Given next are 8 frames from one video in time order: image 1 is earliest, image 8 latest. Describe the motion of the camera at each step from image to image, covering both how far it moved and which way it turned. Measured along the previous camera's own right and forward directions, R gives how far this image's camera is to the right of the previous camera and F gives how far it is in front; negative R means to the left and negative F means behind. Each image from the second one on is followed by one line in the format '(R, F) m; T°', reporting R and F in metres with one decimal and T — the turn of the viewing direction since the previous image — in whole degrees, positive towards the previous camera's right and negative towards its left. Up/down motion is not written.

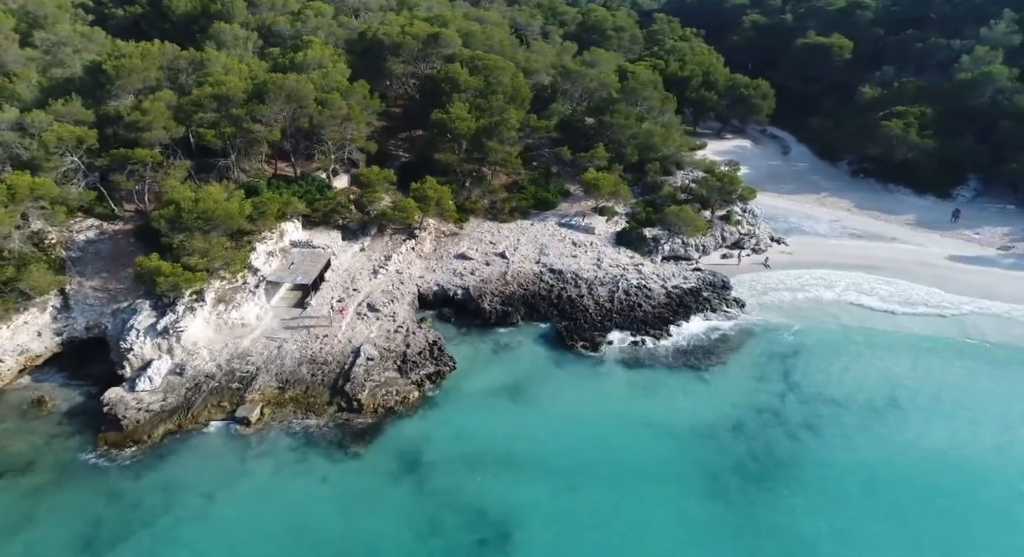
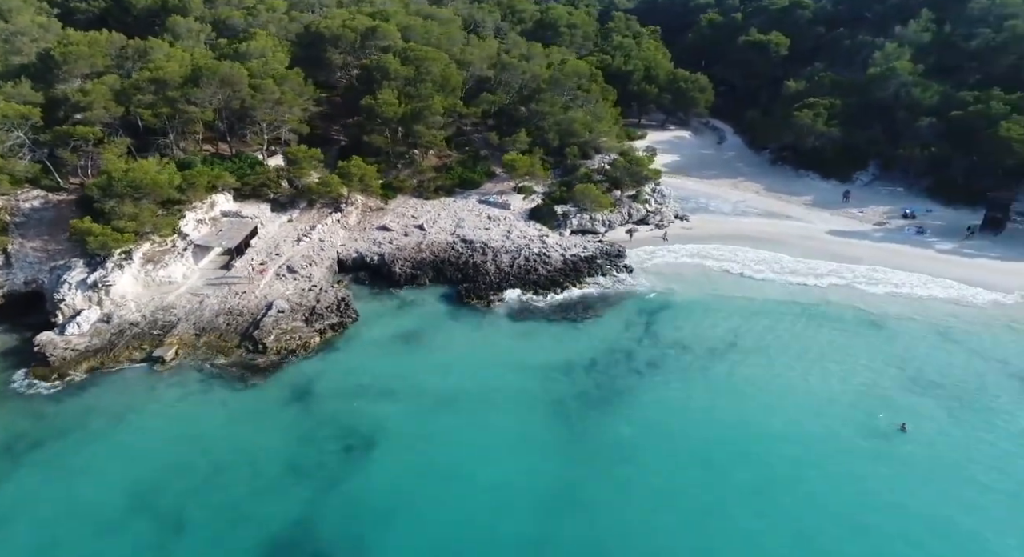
(+5.2, -4.5) m; +1°
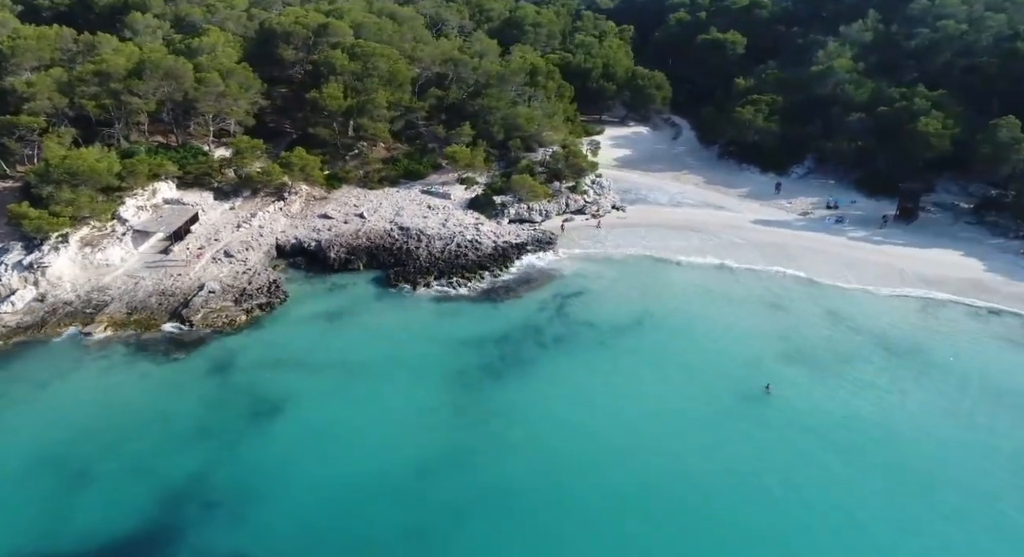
(+4.1, -2.1) m; +1°
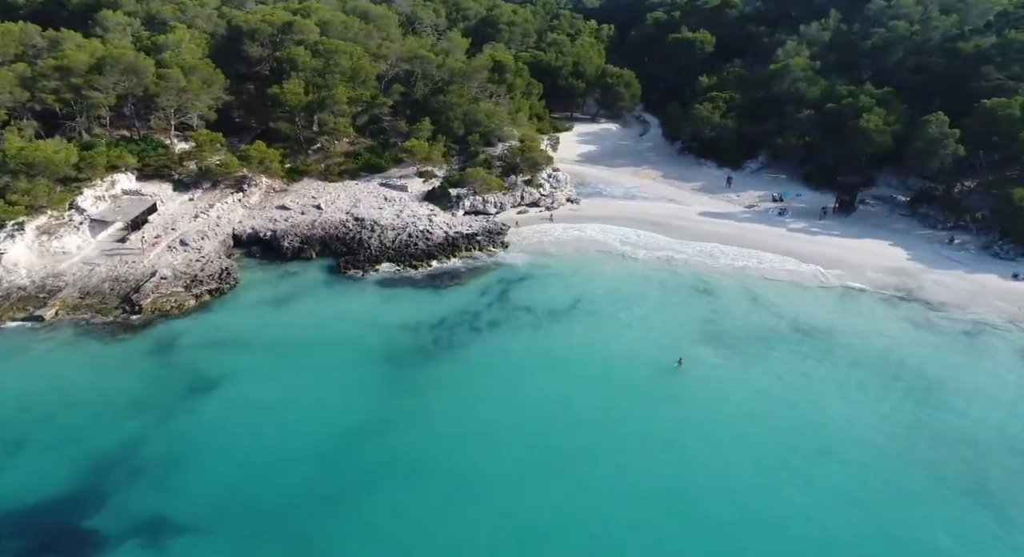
(+3.3, -1.8) m; 0°
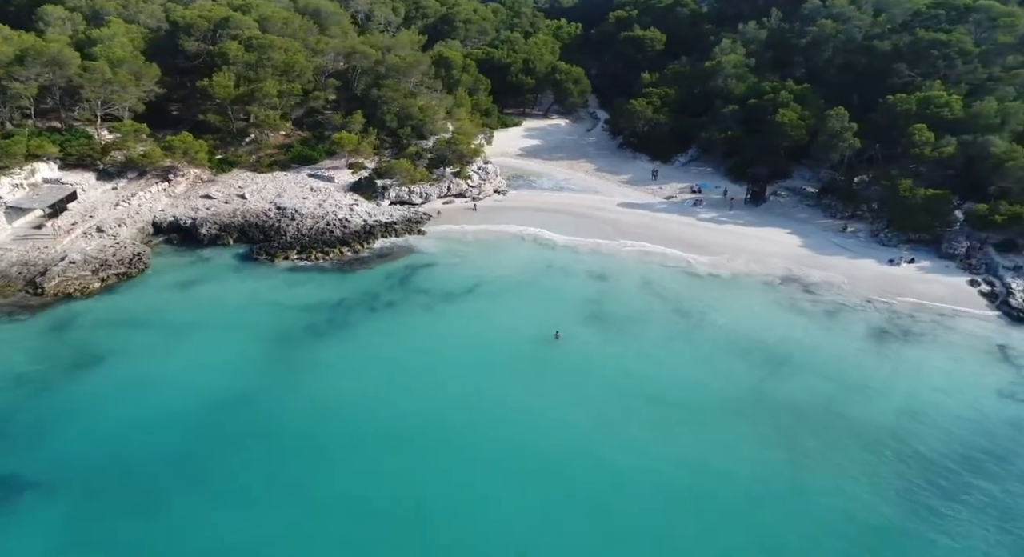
(+5.6, -1.7) m; +1°
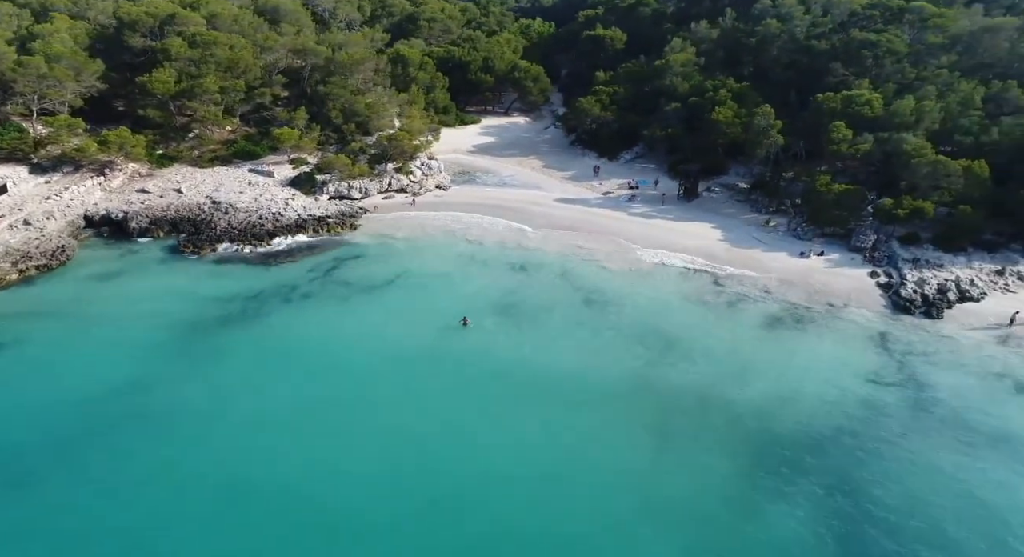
(+4.6, -0.9) m; +1°
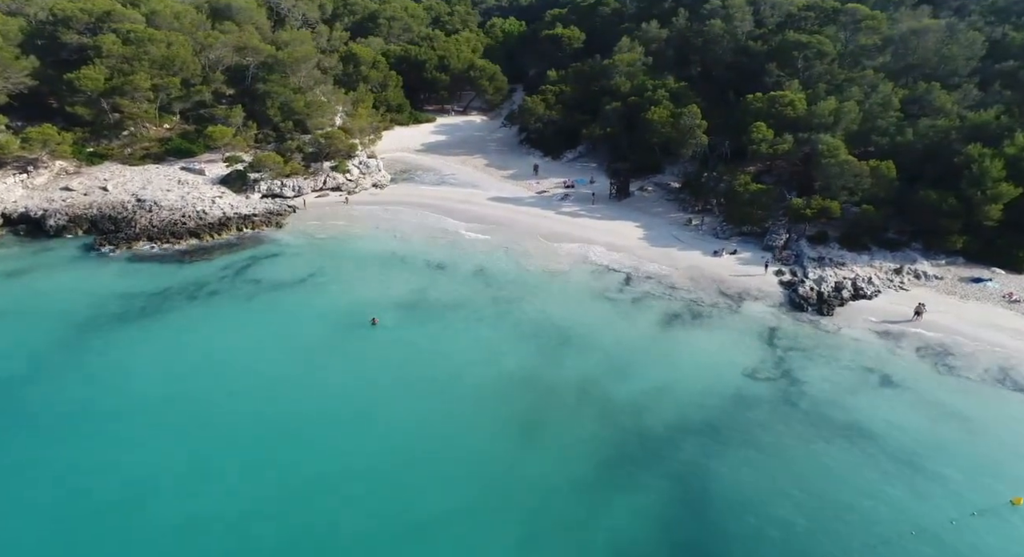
(+4.9, -0.2) m; +1°
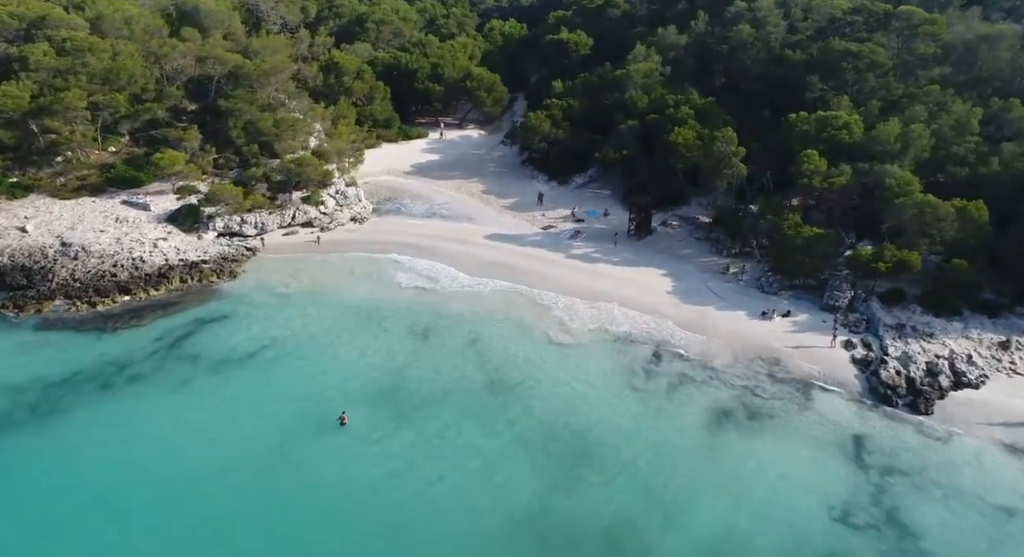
(-0.1, +9.1) m; 0°
